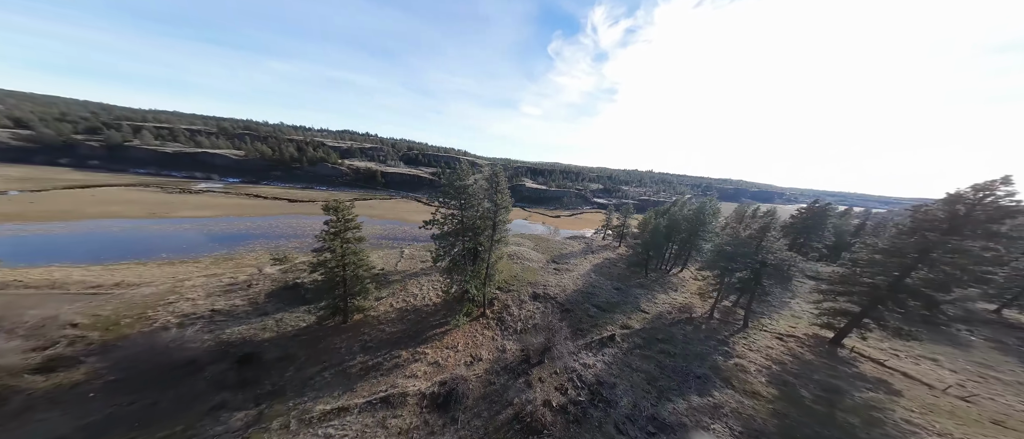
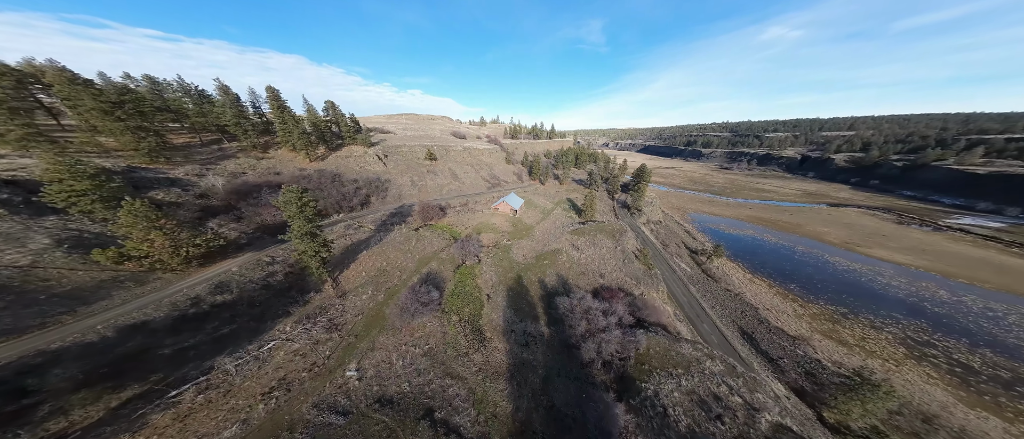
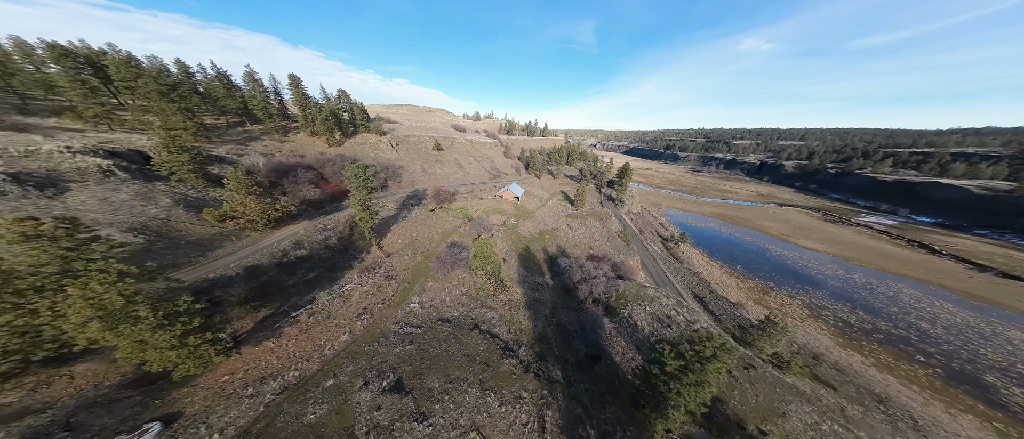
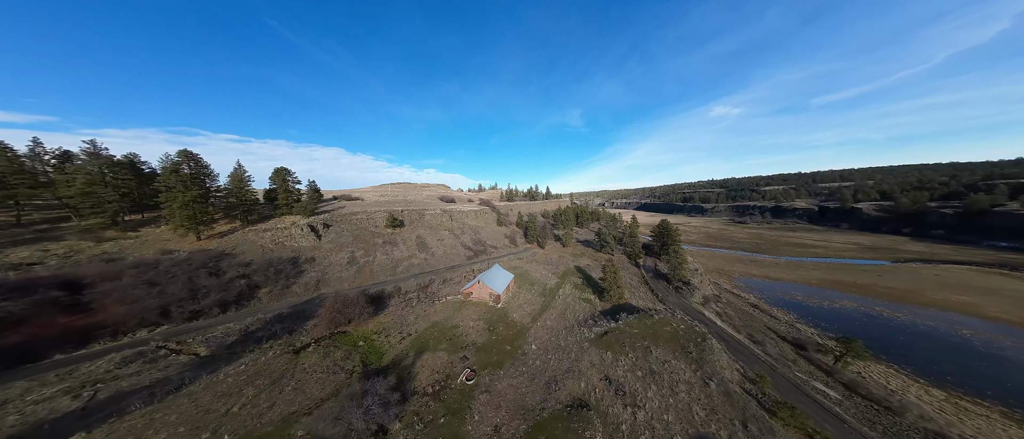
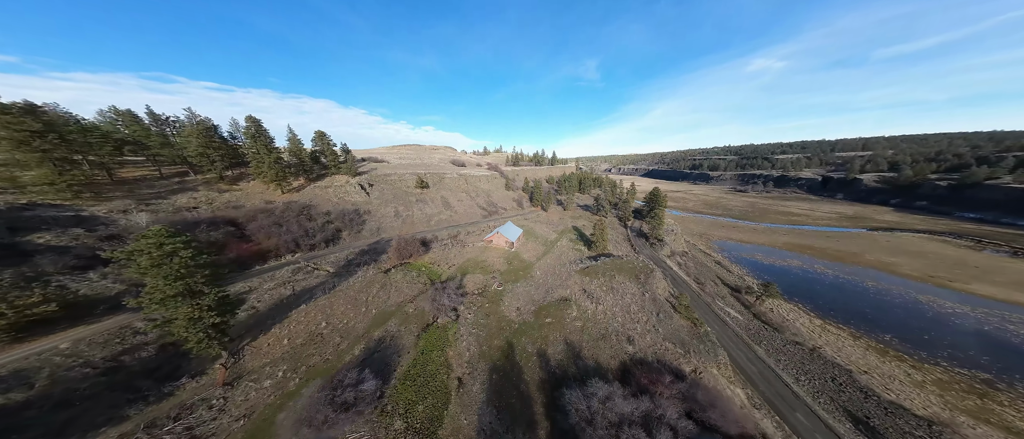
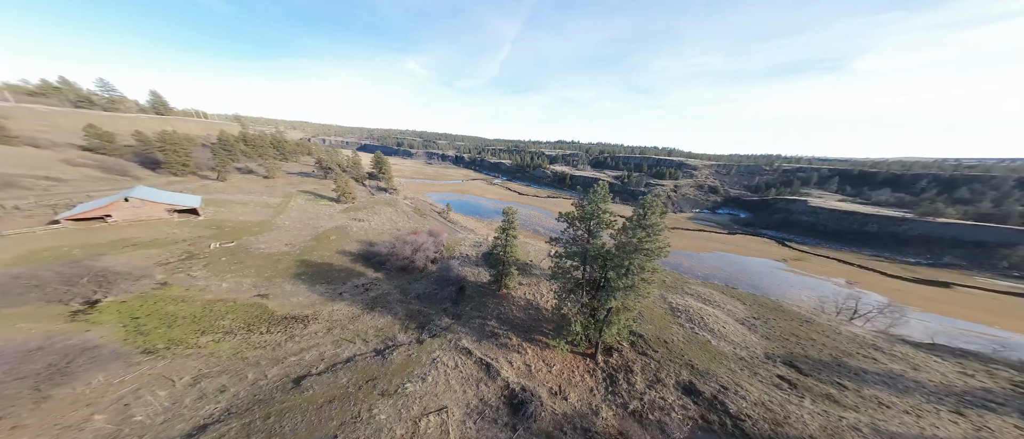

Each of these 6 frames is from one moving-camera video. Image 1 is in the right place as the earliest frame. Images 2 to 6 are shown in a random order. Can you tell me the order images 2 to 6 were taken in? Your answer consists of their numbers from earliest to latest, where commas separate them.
6, 3, 2, 5, 4
